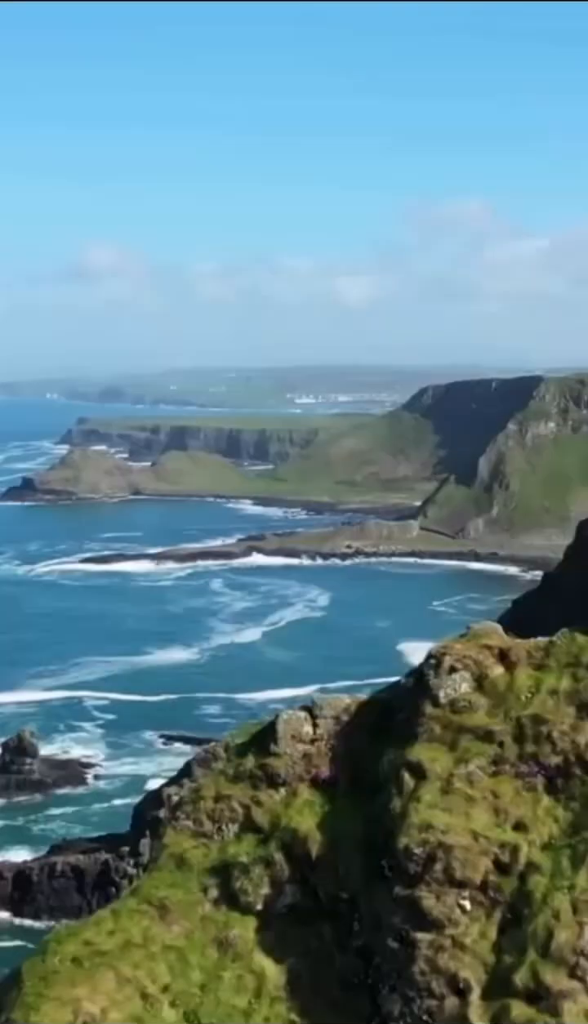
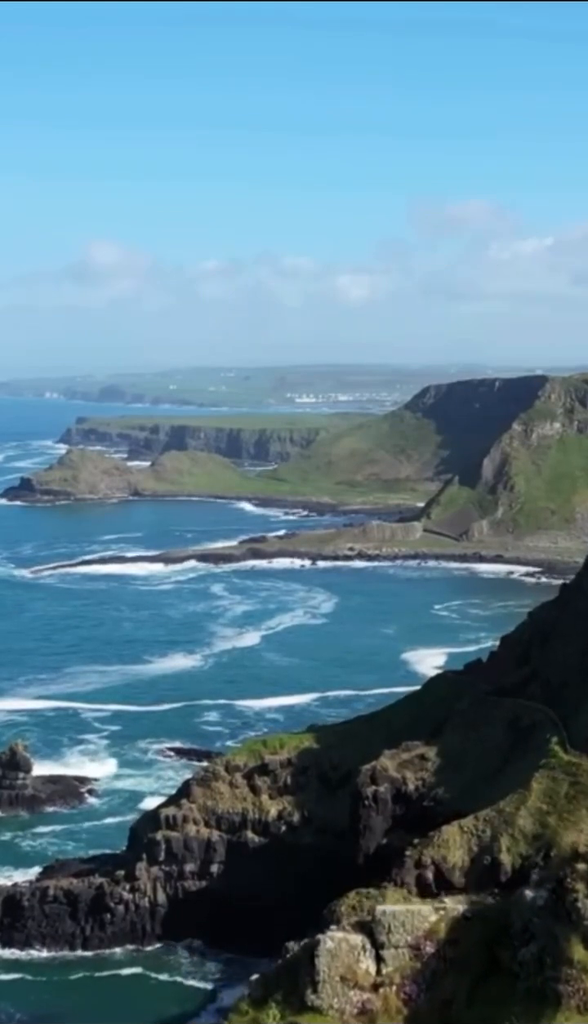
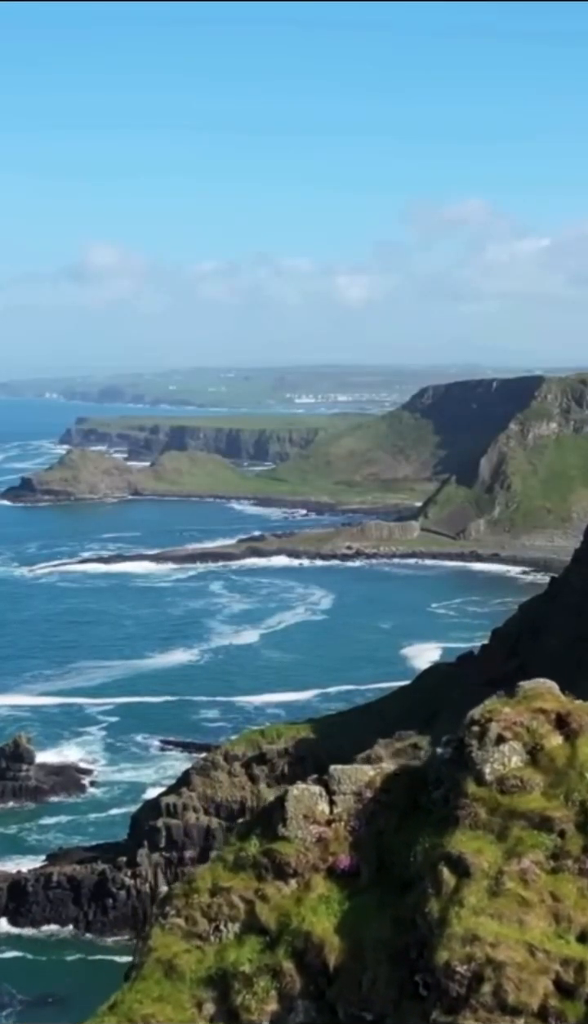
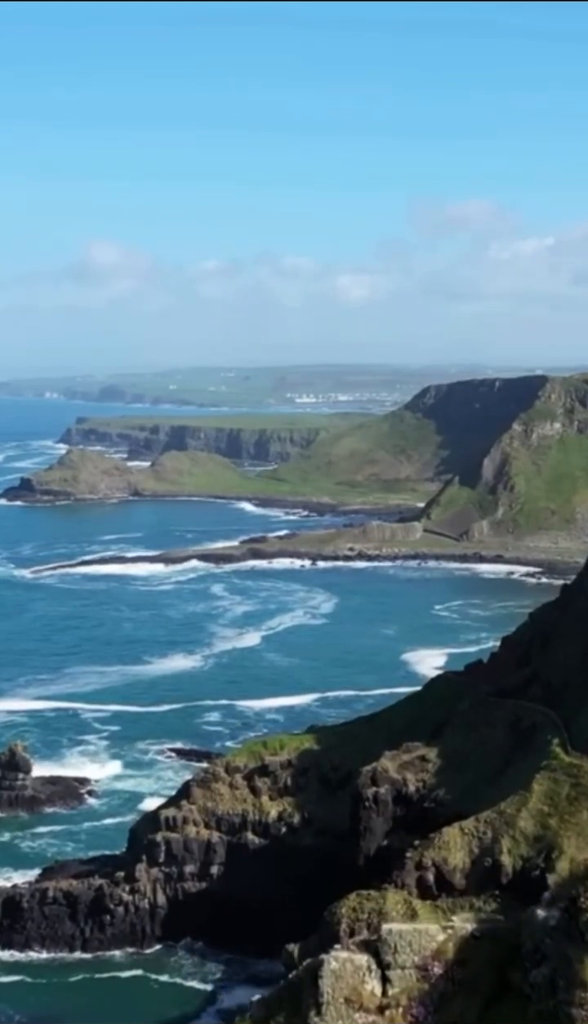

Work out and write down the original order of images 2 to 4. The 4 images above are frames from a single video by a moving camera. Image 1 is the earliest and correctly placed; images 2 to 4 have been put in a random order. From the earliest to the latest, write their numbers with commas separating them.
3, 2, 4
